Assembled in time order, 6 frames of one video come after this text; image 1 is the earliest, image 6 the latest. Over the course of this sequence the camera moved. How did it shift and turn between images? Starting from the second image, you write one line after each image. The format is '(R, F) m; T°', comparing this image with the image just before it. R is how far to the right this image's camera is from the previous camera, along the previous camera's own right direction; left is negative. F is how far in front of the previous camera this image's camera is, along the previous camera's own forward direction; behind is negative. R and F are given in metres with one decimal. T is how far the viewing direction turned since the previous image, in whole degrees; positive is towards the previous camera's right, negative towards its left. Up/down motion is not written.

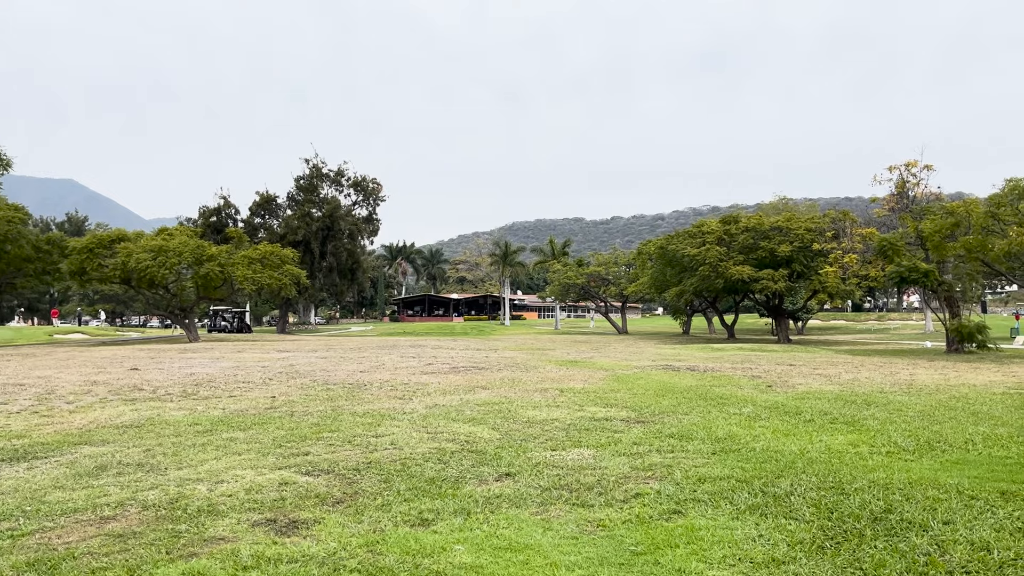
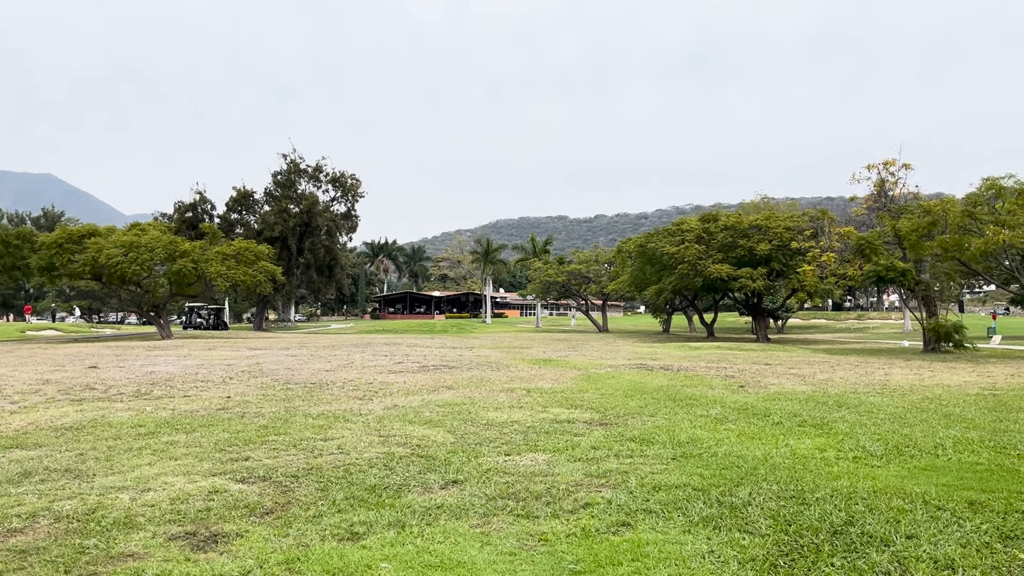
(+0.3, +0.3) m; +1°
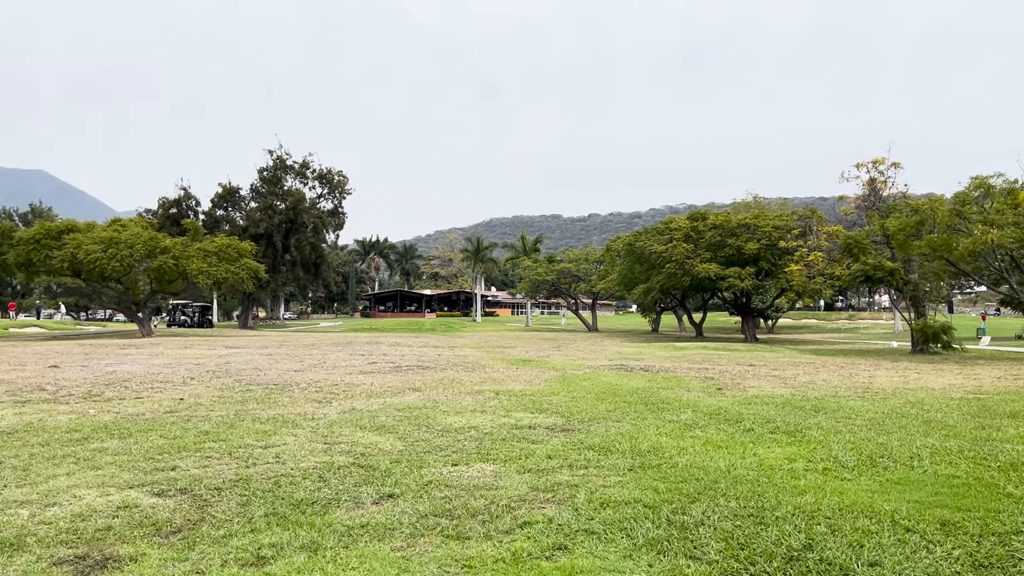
(+0.4, +0.4) m; +1°
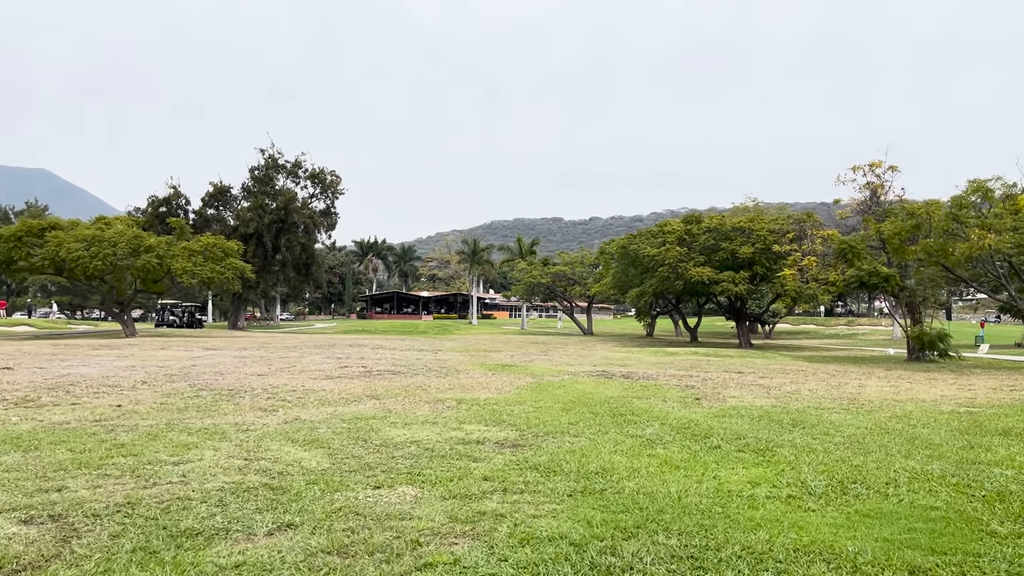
(+0.6, +0.6) m; 0°
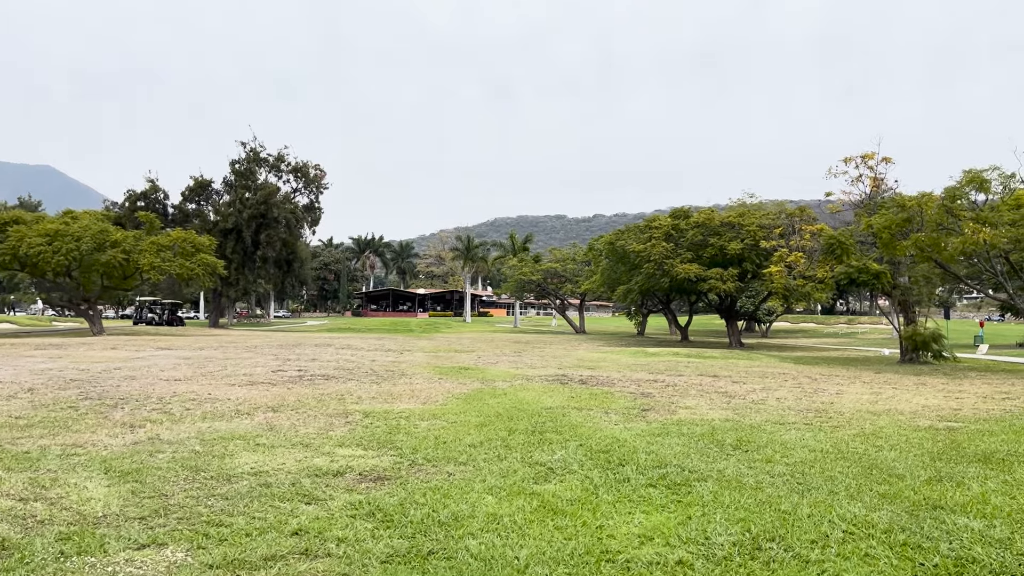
(+1.2, +1.3) m; 0°
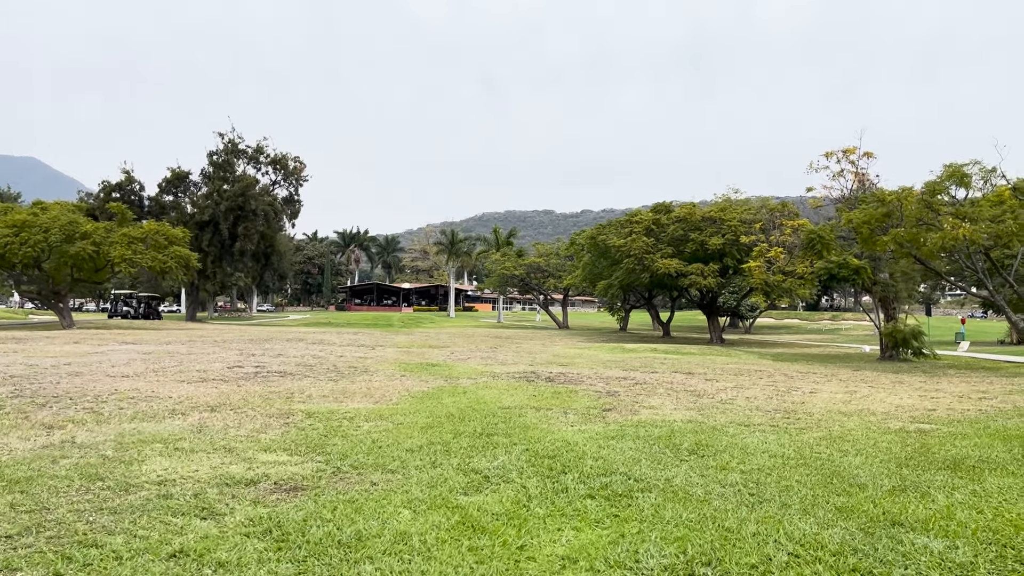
(+0.5, +0.5) m; +1°
